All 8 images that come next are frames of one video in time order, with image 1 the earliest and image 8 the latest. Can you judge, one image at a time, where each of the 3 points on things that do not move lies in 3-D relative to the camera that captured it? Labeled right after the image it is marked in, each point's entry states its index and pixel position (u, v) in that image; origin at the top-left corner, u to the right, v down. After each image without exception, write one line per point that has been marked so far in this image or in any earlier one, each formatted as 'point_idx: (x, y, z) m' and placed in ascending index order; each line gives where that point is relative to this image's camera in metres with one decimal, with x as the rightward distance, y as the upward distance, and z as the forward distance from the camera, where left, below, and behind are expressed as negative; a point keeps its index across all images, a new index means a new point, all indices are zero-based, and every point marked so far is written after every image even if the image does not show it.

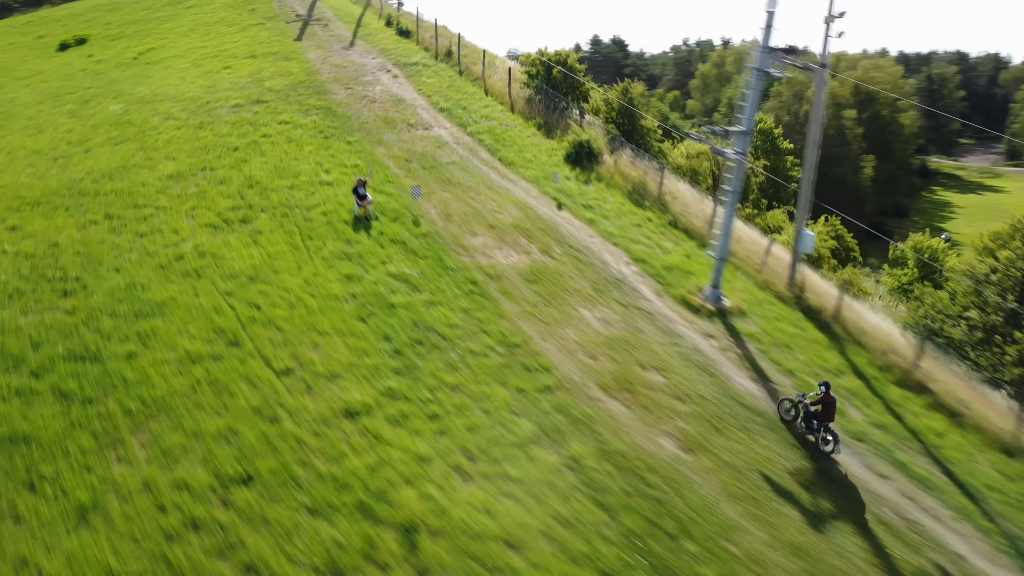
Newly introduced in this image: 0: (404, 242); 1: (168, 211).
0: (-2.3, +1.0, +17.2) m
1: (-7.4, +1.6, +17.1) m
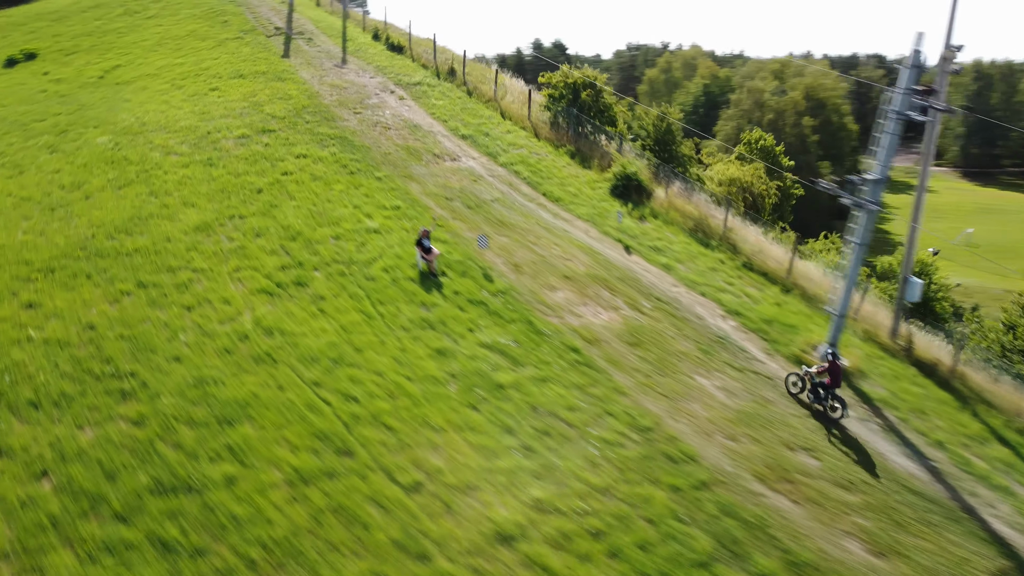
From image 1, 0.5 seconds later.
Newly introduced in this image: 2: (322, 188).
0: (-0.5, -0.3, +15.2) m
1: (-5.5, +0.2, +14.6) m
2: (-4.6, +2.4, +19.2) m
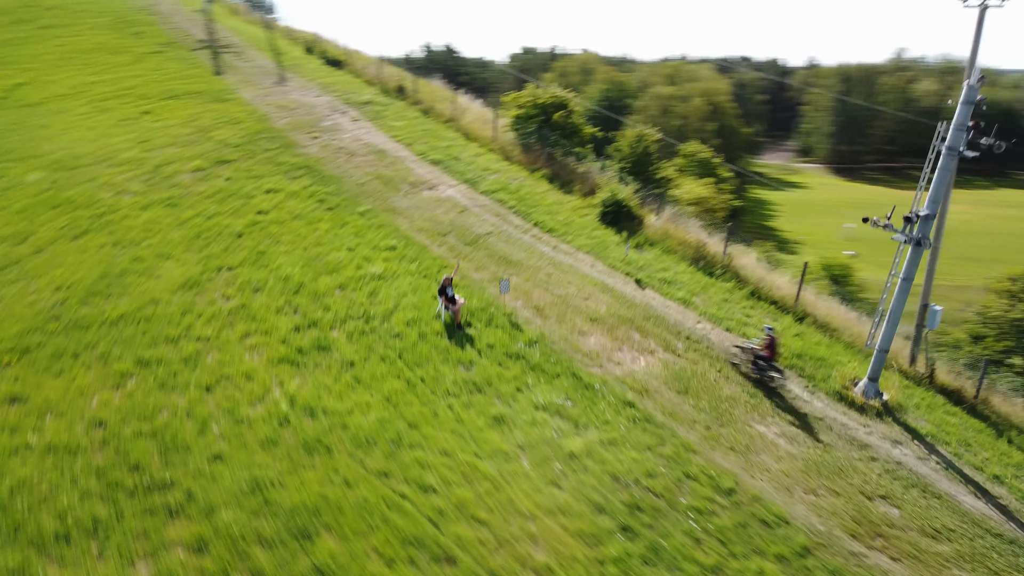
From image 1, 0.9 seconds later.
0: (+0.2, -1.2, +14.1) m
1: (-4.7, -0.9, +12.8) m
2: (-4.5, +1.3, +17.5) m
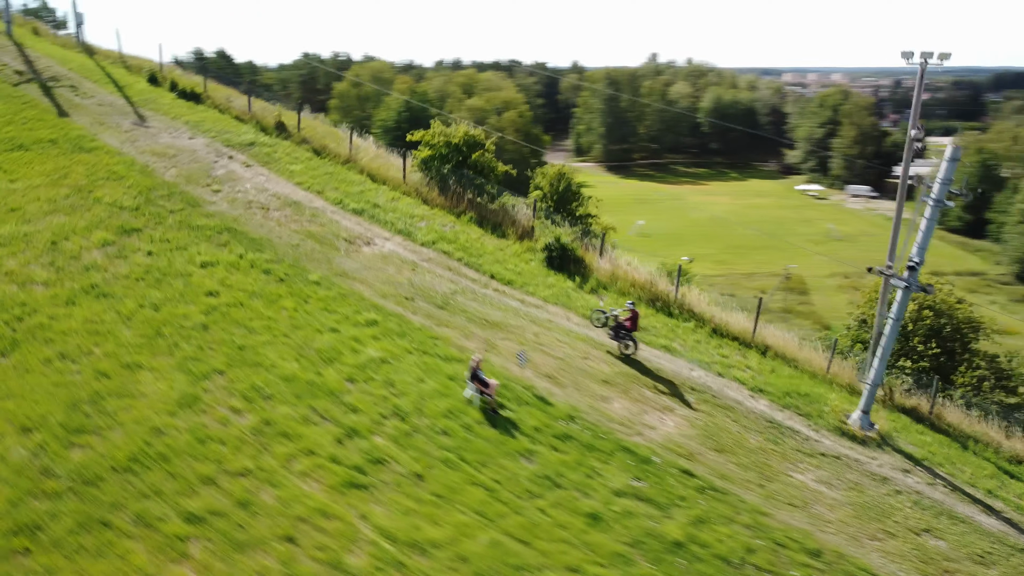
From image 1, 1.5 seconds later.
0: (+1.0, -2.5, +13.4) m
1: (-3.4, -2.5, +10.8) m
2: (-4.6, -0.4, +15.4) m
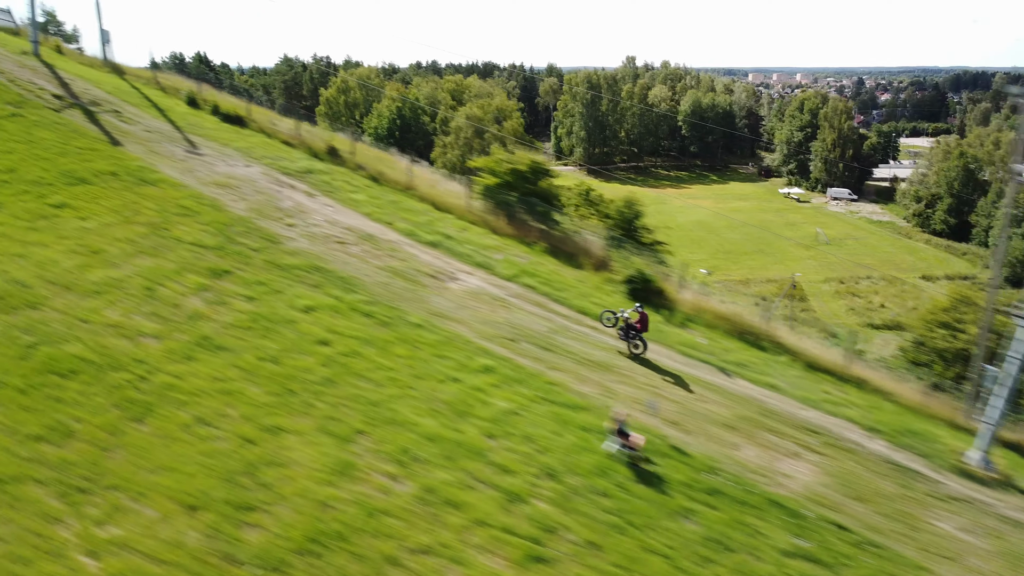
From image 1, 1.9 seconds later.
0: (+3.4, -3.3, +13.1) m
1: (-0.8, -3.4, +10.3) m
2: (-2.3, -1.3, +14.8) m
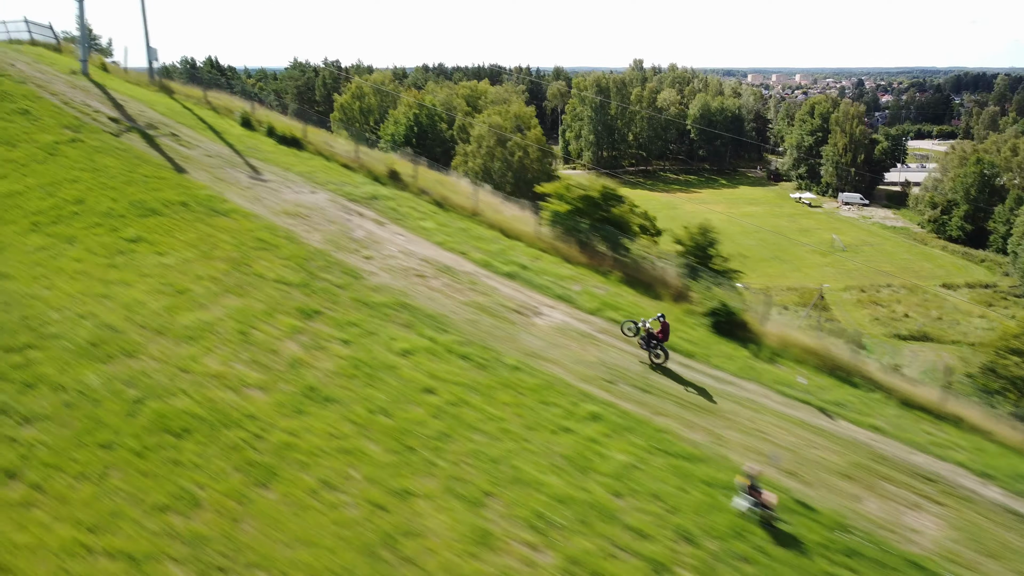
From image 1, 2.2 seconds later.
0: (+5.4, -4.1, +12.5) m
1: (+1.2, -4.2, +9.7) m
2: (-0.3, -2.1, +14.2) m
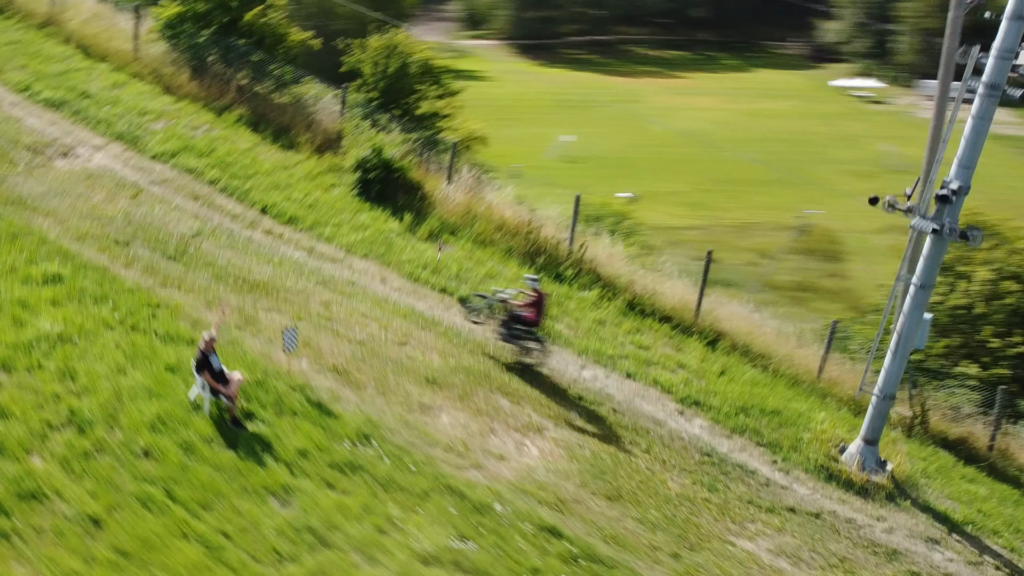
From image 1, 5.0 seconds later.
0: (+10.2, -6.9, +12.8) m
1: (+6.8, -7.1, +9.0) m
2: (+4.0, -5.5, +13.0) m
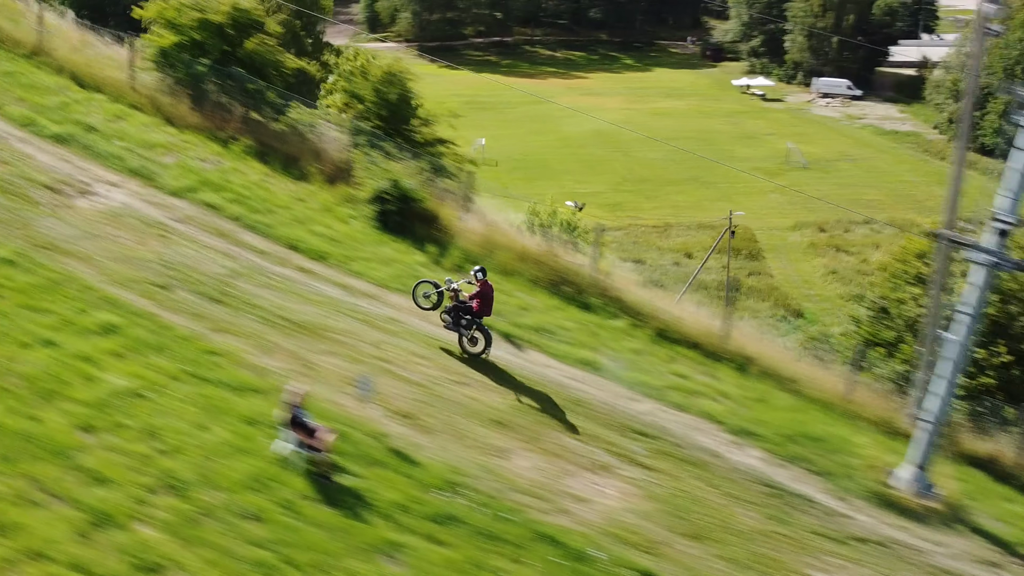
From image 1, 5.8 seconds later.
0: (+11.4, -7.3, +12.8) m
1: (+8.2, -7.5, +8.9) m
2: (+5.2, -6.1, +12.9) m
